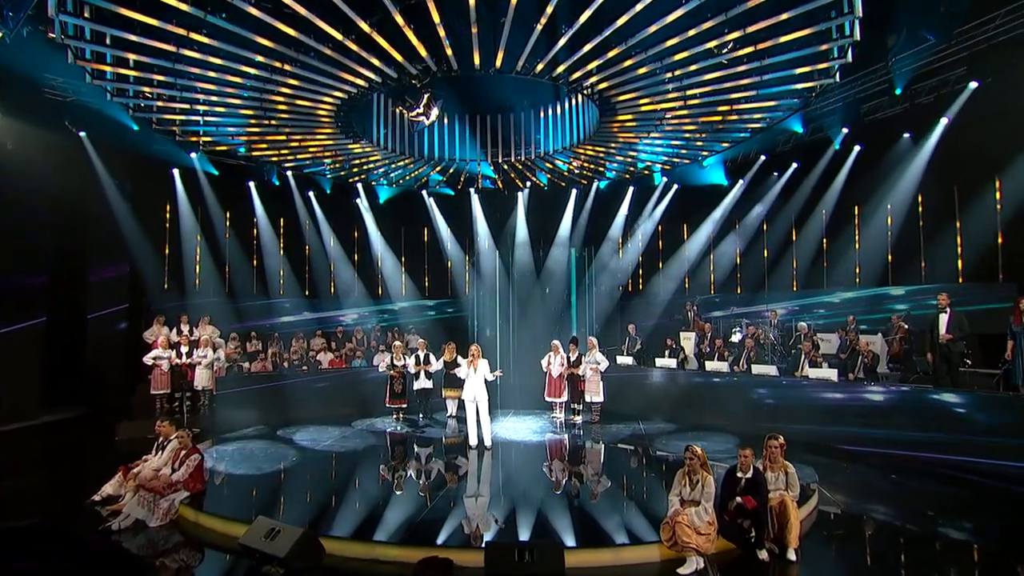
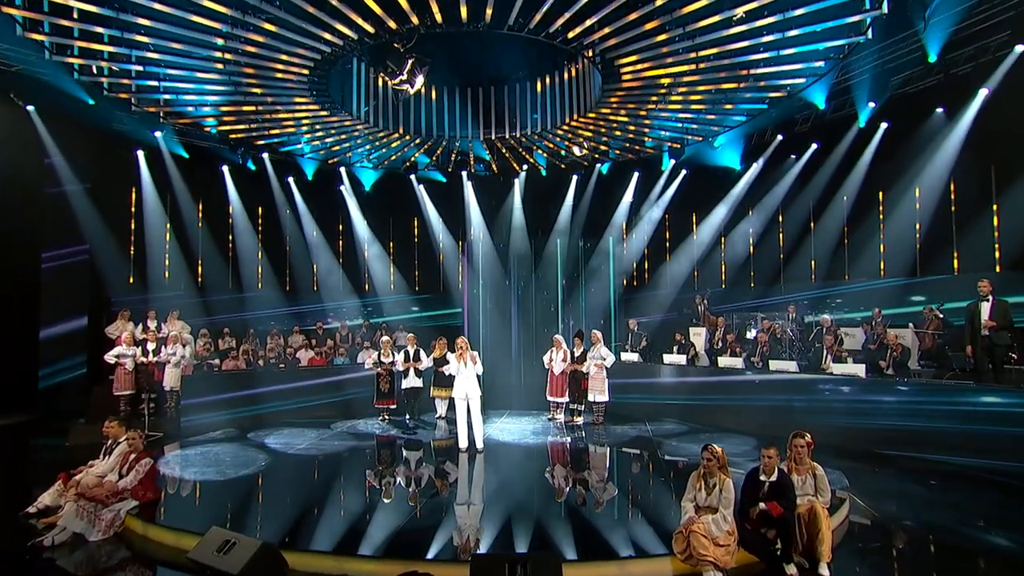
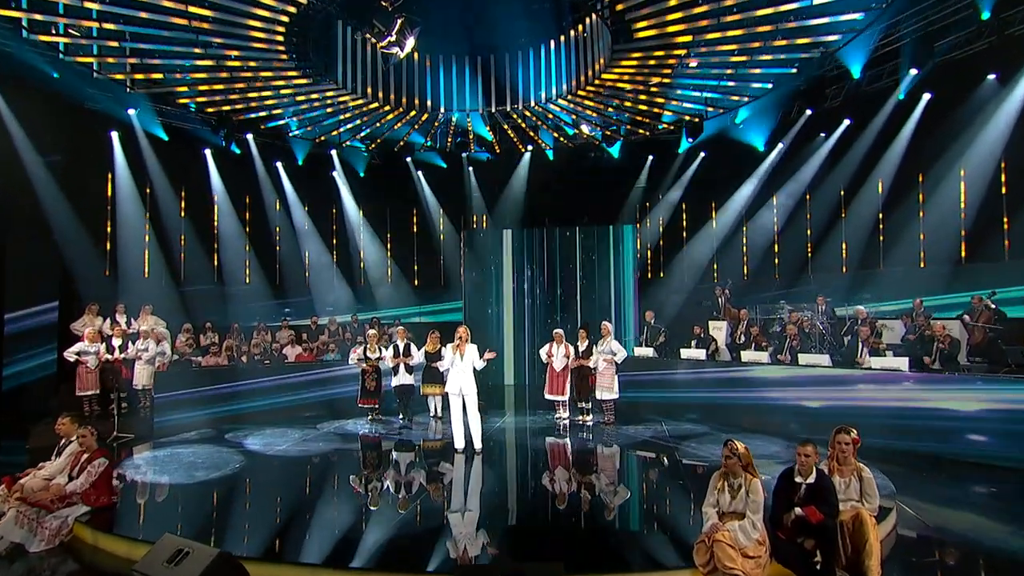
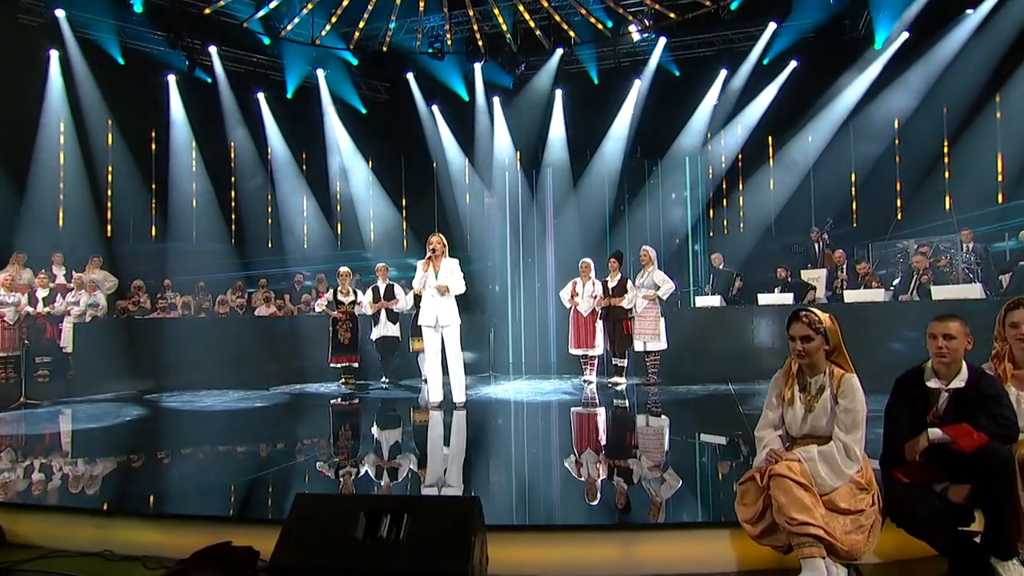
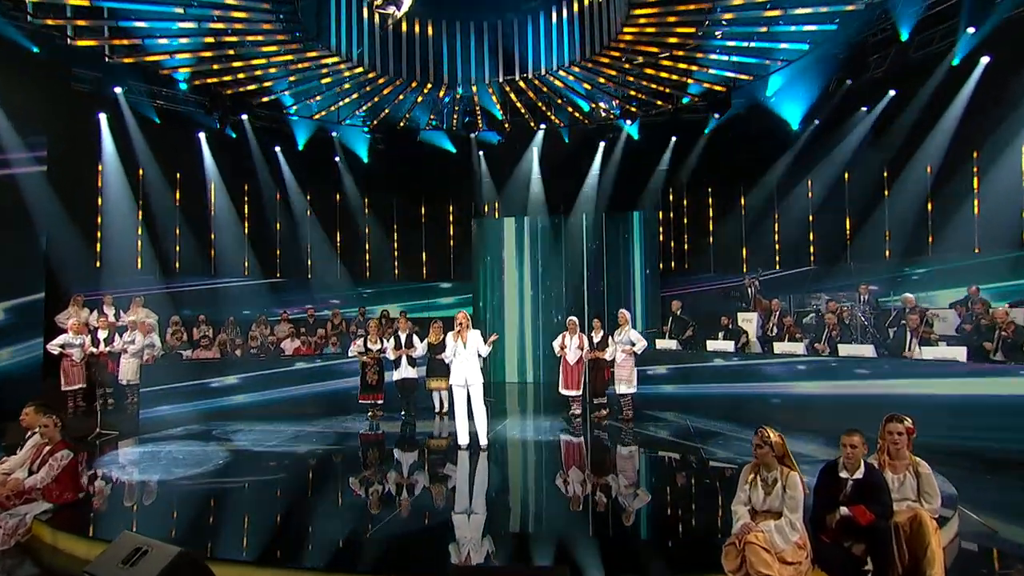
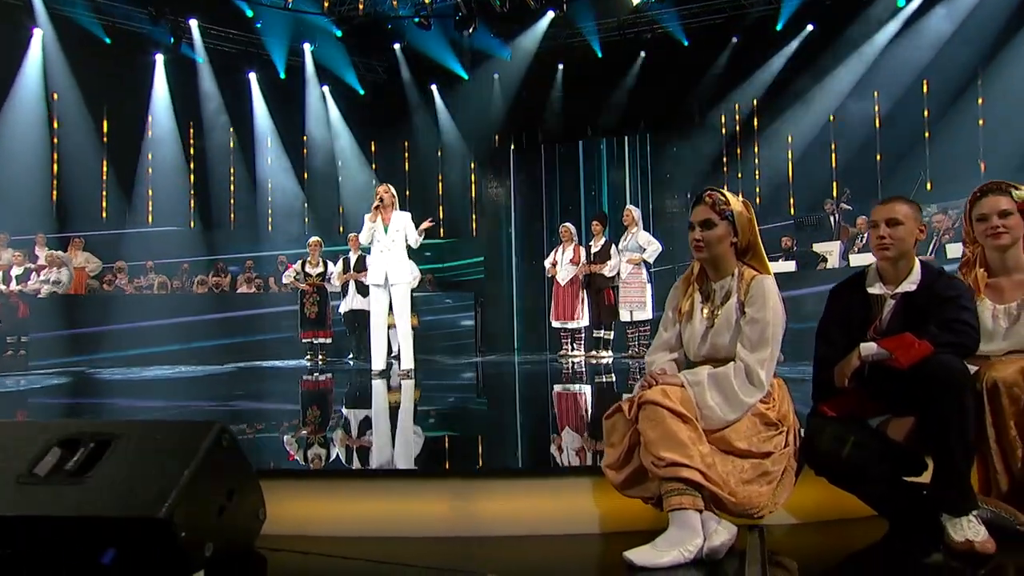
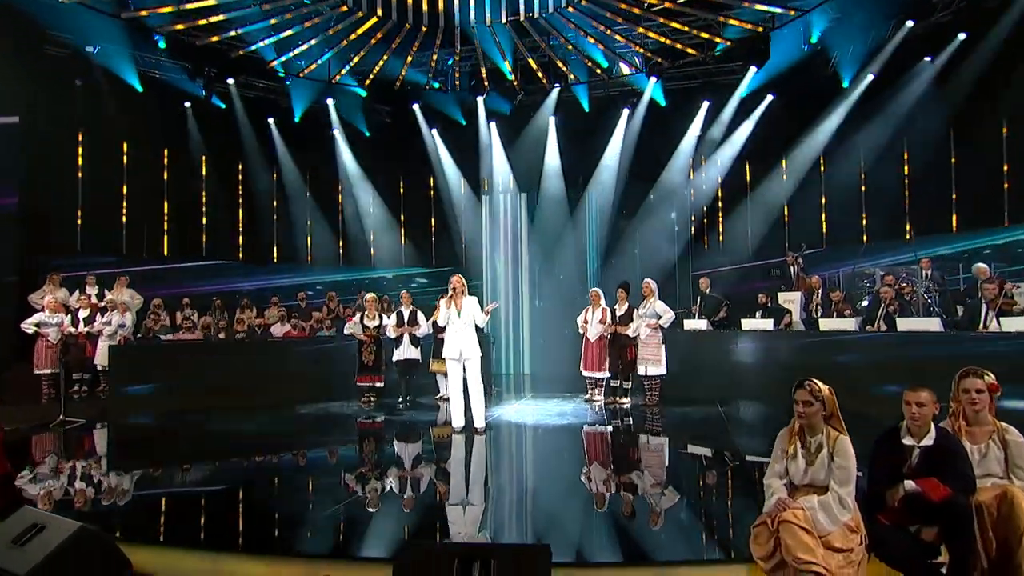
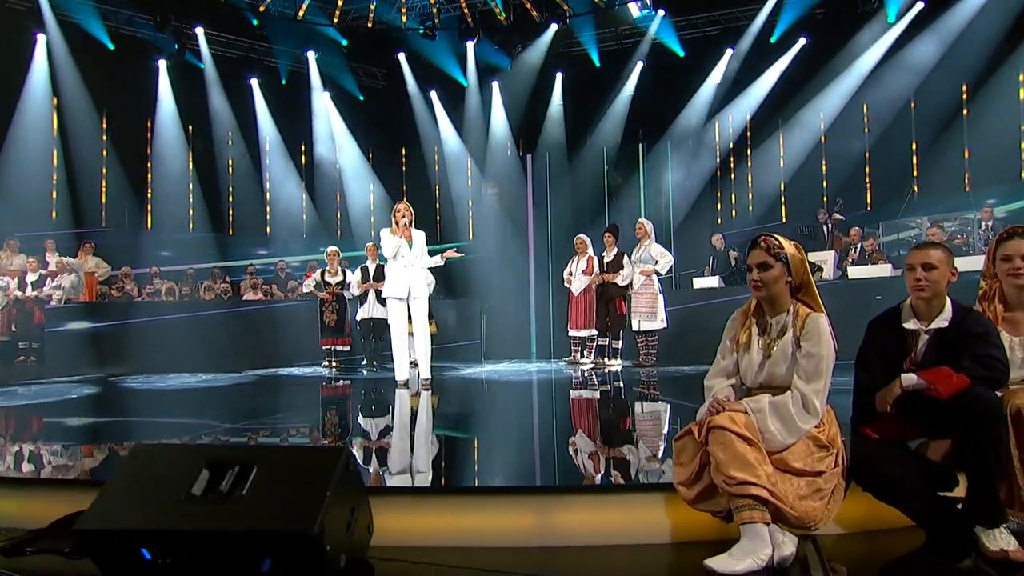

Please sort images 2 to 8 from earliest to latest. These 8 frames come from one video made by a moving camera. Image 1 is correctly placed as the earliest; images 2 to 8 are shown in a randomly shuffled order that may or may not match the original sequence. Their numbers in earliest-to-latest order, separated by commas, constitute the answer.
2, 3, 5, 7, 4, 8, 6
